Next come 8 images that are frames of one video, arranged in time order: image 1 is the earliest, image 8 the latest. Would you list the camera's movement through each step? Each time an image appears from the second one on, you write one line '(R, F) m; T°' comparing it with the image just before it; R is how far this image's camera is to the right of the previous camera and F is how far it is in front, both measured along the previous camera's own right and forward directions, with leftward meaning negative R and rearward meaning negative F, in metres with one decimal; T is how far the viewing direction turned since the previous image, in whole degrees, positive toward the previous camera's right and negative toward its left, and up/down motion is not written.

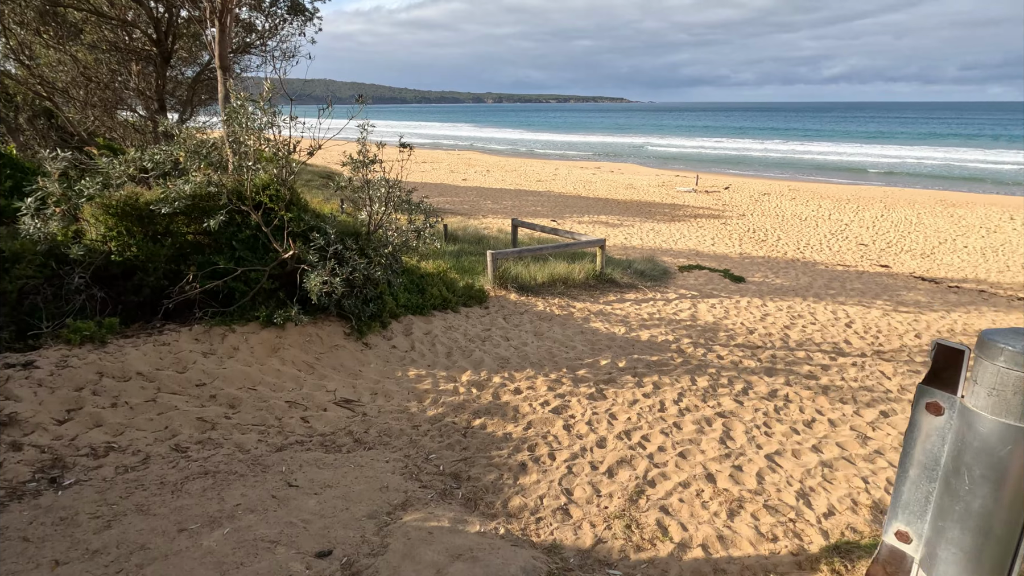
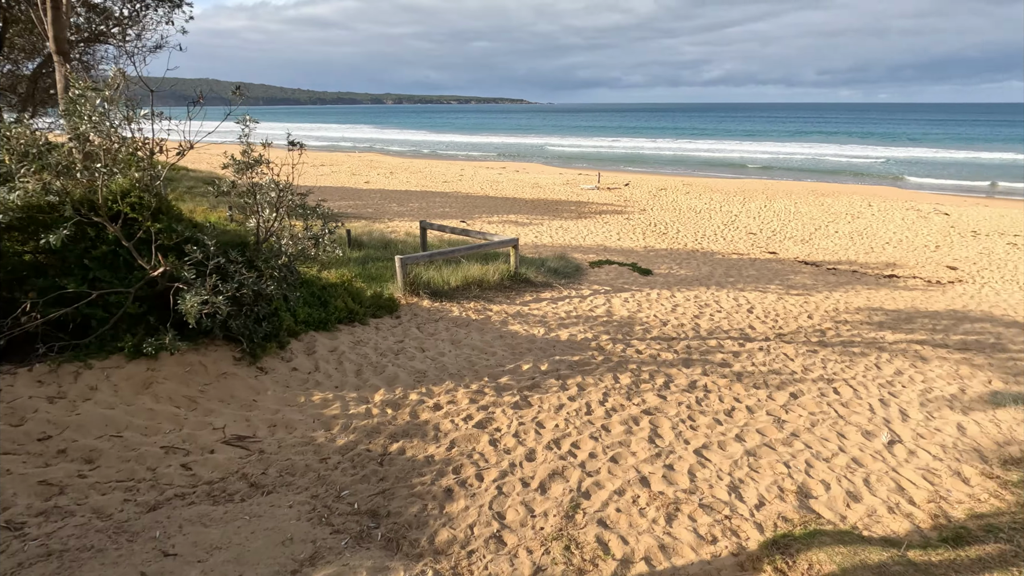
(0.0, +0.3) m; +9°
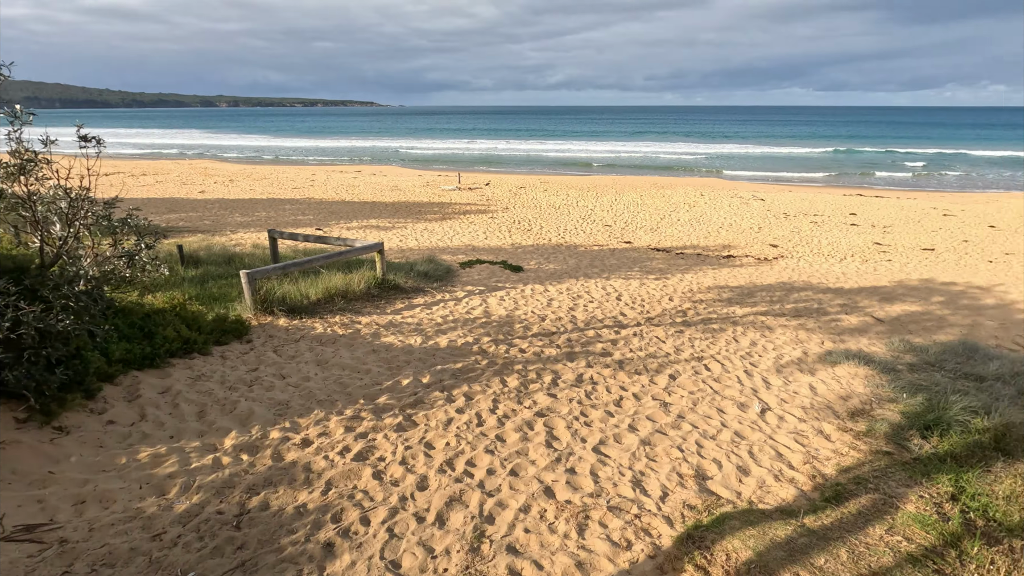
(0.0, +0.4) m; +14°
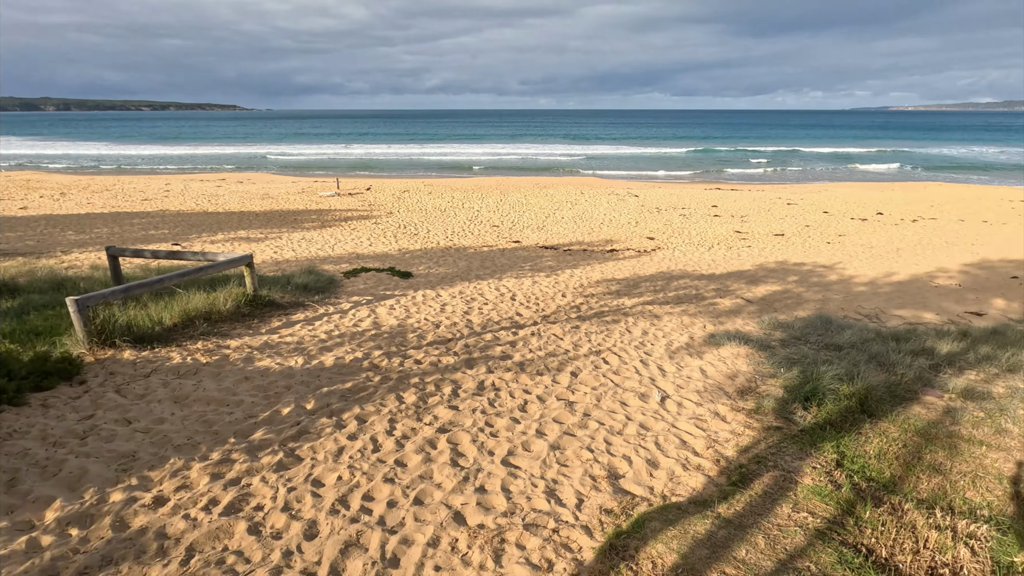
(0.0, +0.3) m; +12°
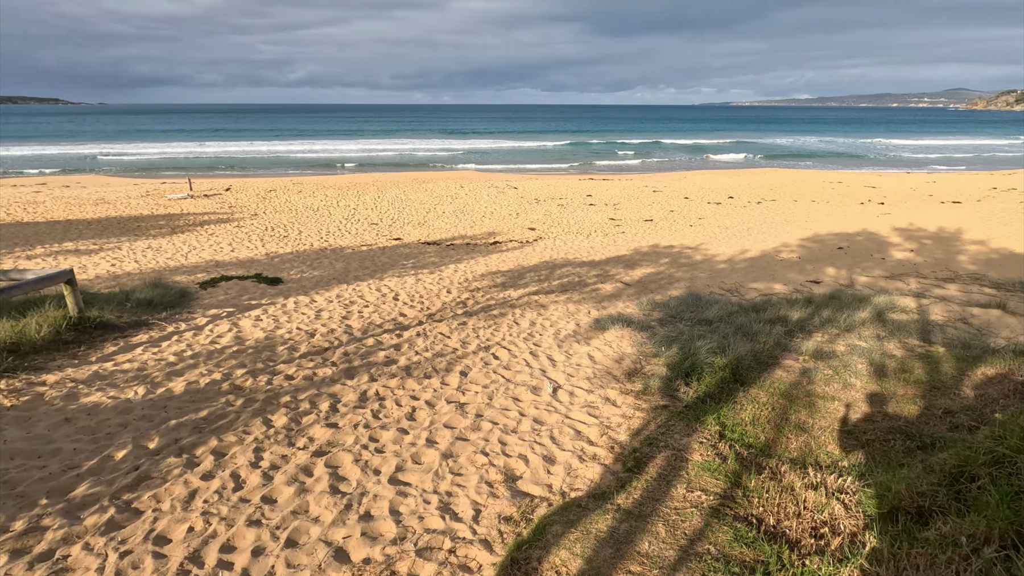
(+0.1, +0.2) m; +12°
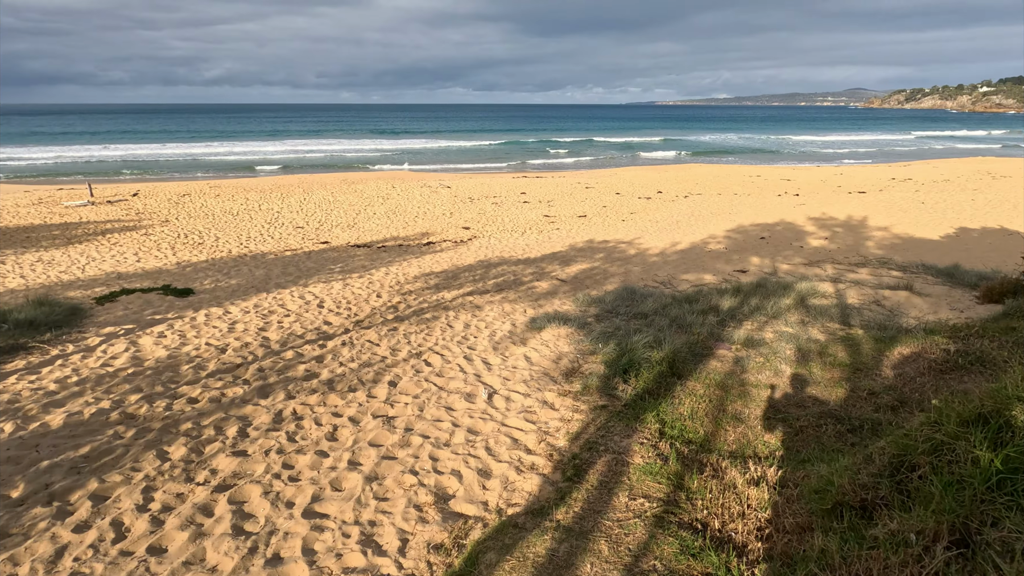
(+0.1, +0.2) m; +6°
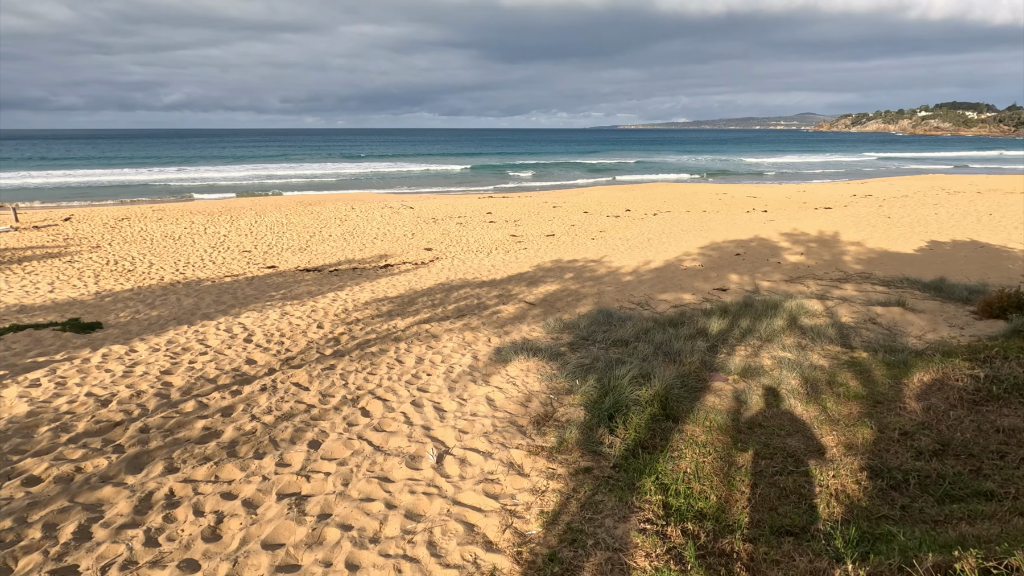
(+0.1, +0.9) m; +3°
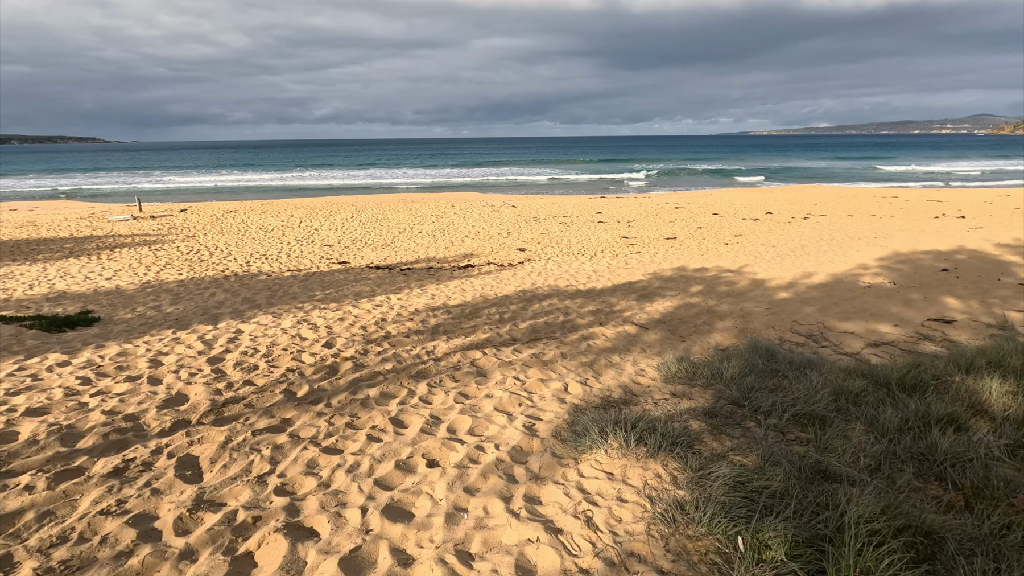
(+0.1, +2.5) m; -12°
